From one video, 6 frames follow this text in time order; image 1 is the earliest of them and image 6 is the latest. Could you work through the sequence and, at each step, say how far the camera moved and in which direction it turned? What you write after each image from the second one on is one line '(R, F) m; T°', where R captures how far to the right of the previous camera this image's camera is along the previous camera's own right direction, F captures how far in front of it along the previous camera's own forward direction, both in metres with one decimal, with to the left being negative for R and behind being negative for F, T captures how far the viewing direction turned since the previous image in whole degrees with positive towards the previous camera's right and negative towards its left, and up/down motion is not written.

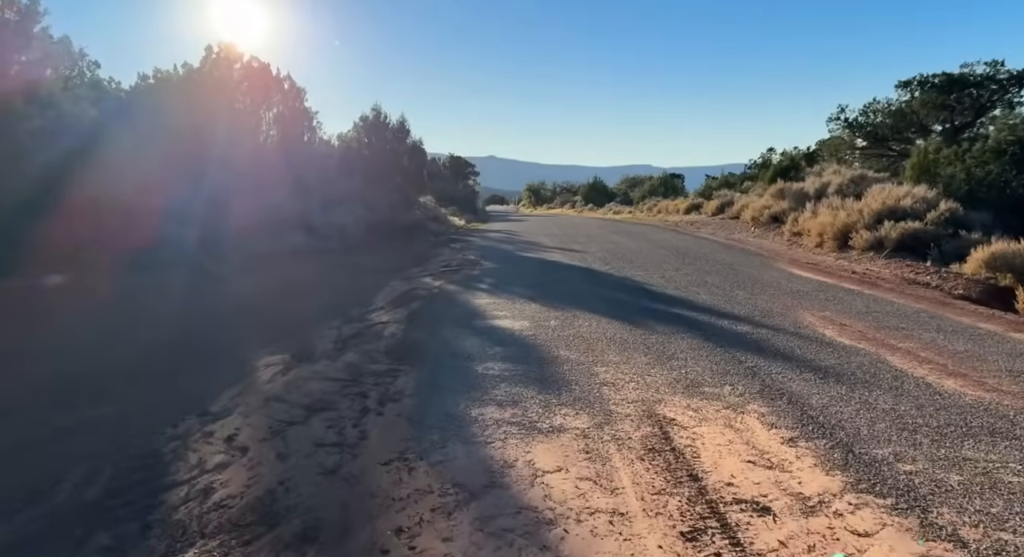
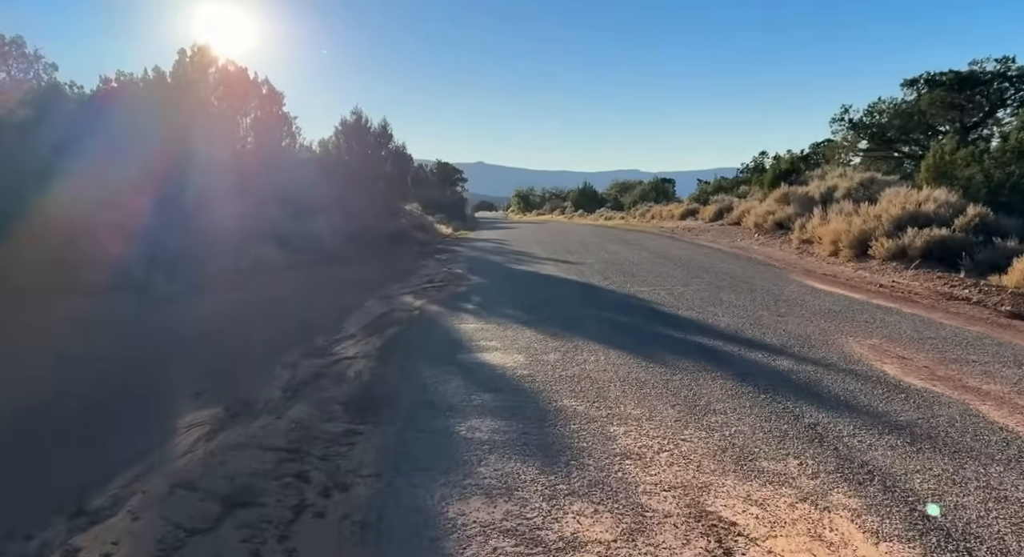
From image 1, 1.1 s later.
(0.0, +1.1) m; +1°
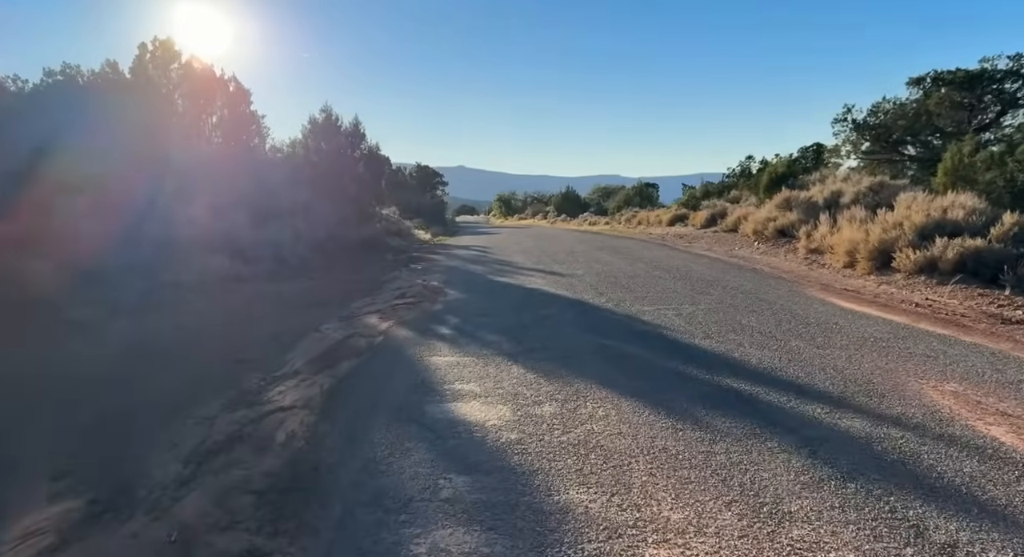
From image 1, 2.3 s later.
(0.0, +1.3) m; +2°
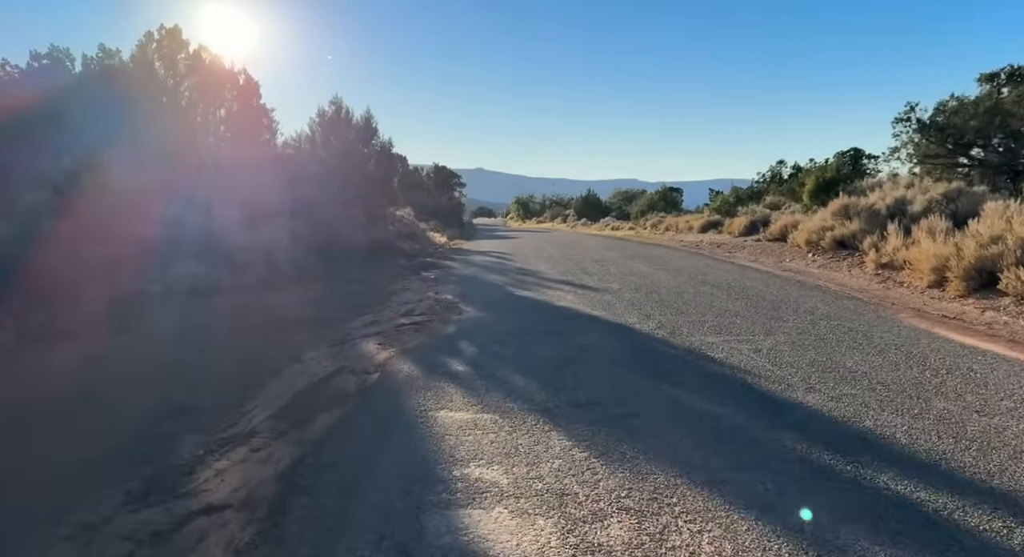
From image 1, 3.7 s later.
(-0.2, +1.6) m; -2°
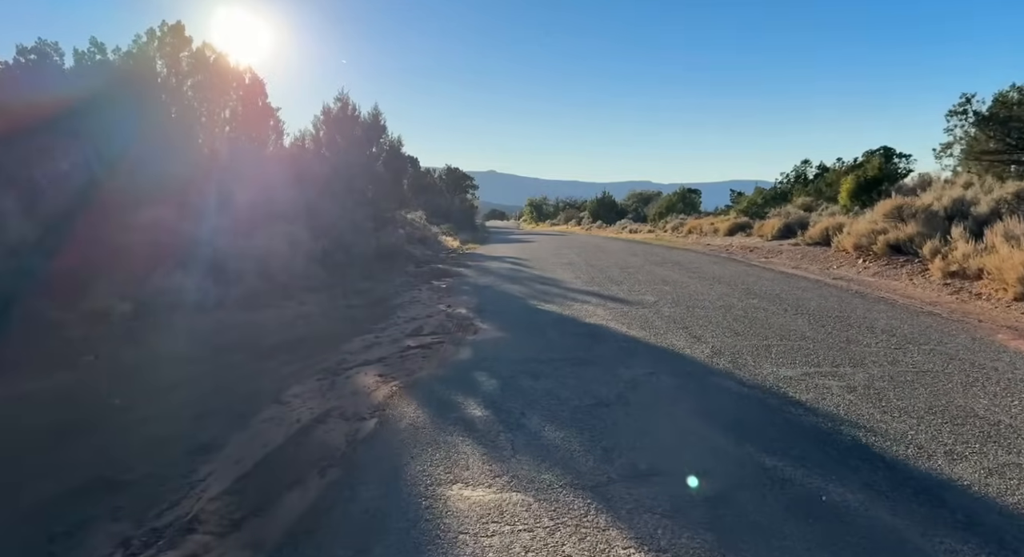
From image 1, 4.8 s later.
(-0.1, +1.2) m; -1°
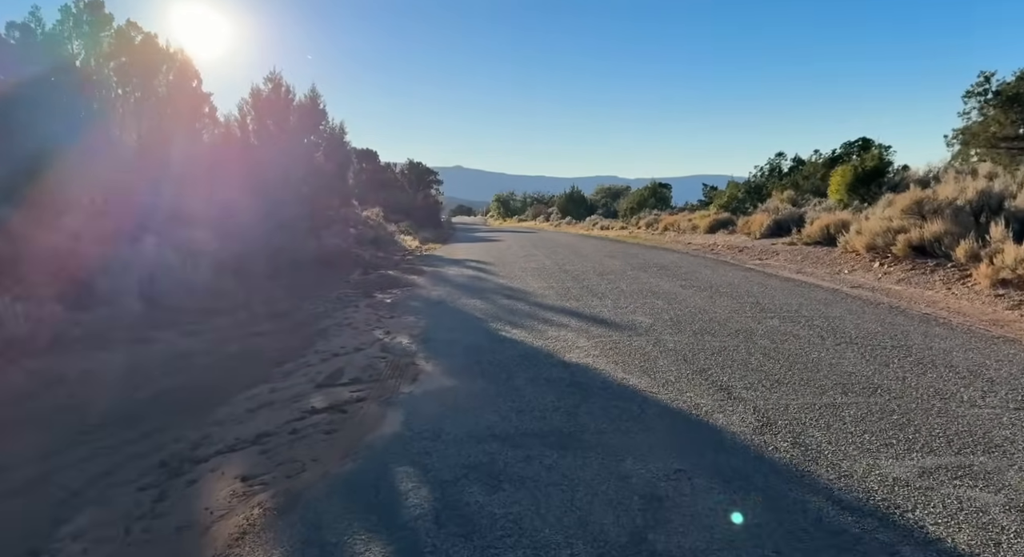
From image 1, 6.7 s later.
(+0.2, +2.1) m; +3°
